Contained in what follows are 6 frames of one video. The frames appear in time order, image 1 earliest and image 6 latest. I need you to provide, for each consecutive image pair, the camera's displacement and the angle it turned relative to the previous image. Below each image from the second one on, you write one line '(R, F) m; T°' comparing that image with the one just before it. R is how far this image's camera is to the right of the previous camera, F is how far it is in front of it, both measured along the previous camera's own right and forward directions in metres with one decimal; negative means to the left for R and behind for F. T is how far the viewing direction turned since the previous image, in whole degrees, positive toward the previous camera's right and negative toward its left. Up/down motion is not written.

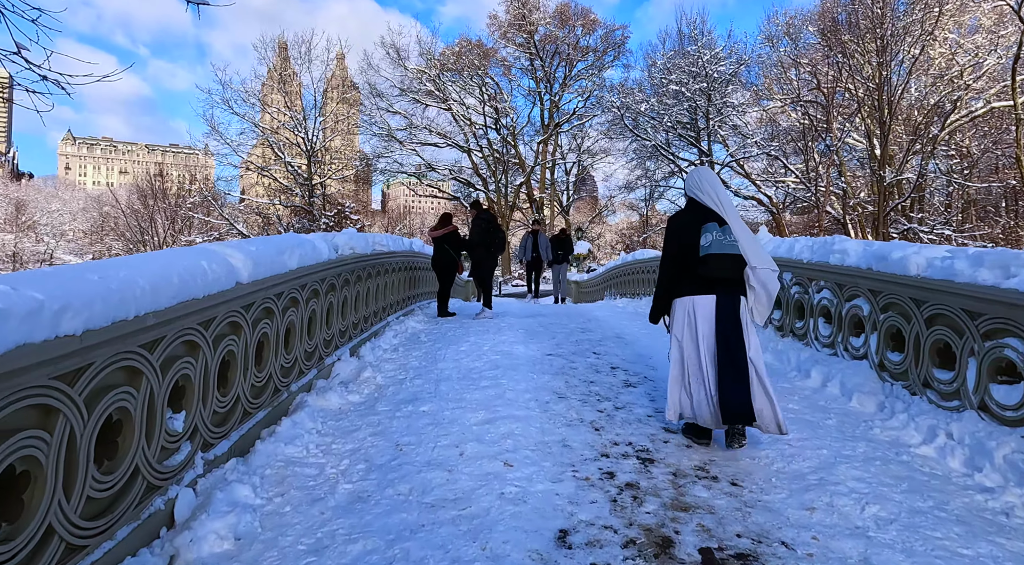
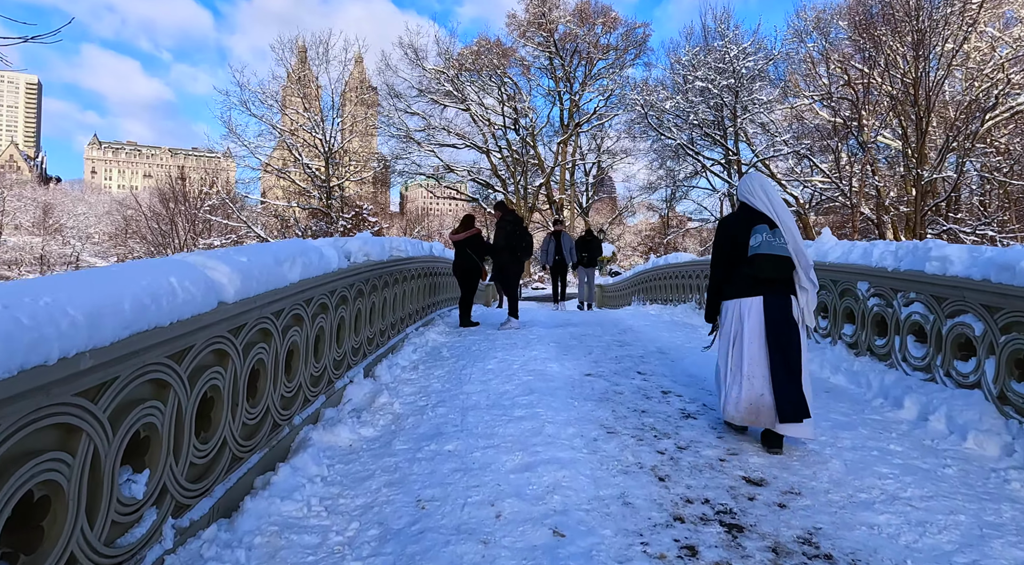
(-0.1, +0.6) m; -2°
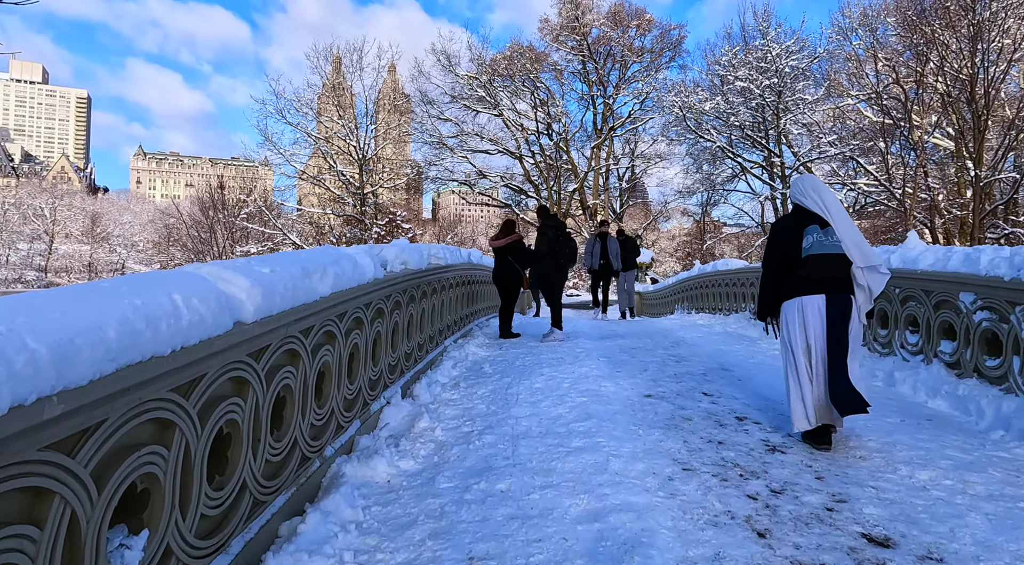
(-0.1, +0.5) m; -3°
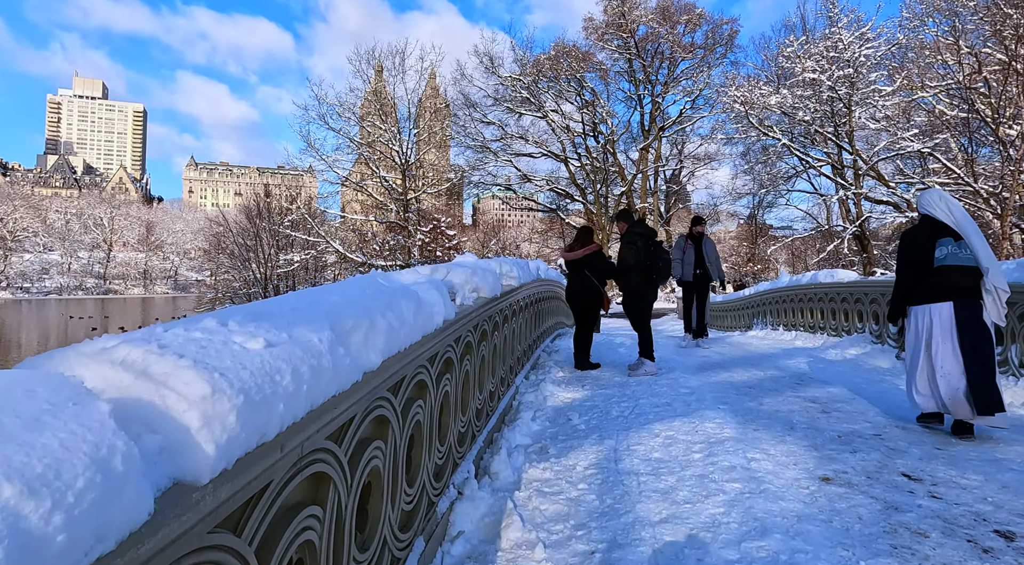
(-0.4, +1.3) m; -4°
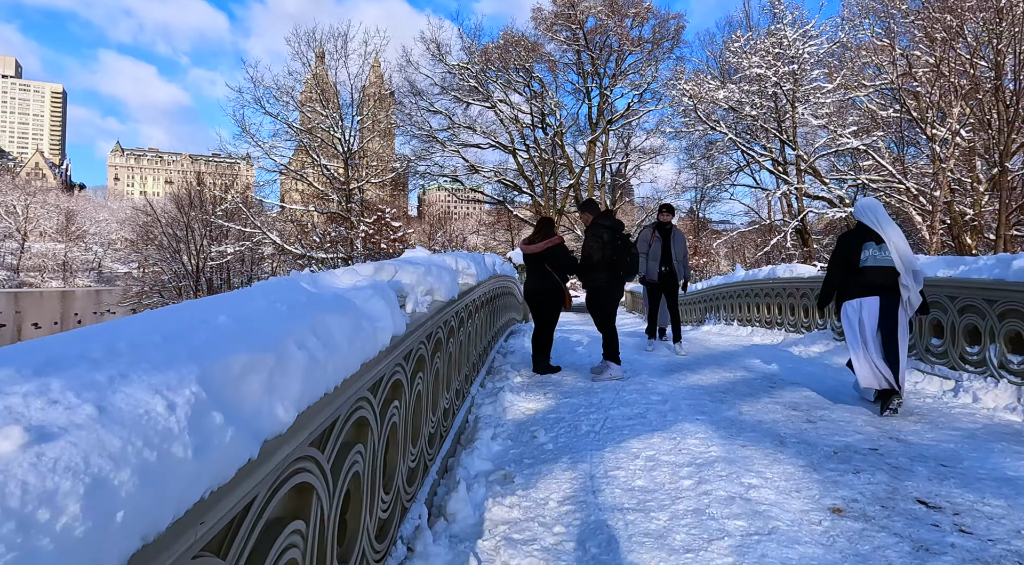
(-0.1, +0.6) m; +5°
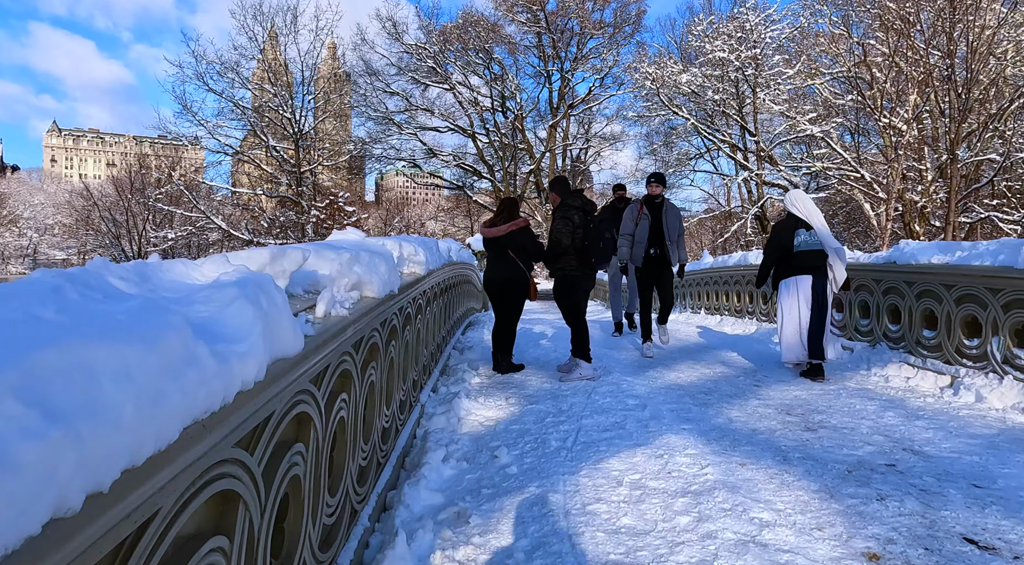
(0.0, +0.7) m; +4°
